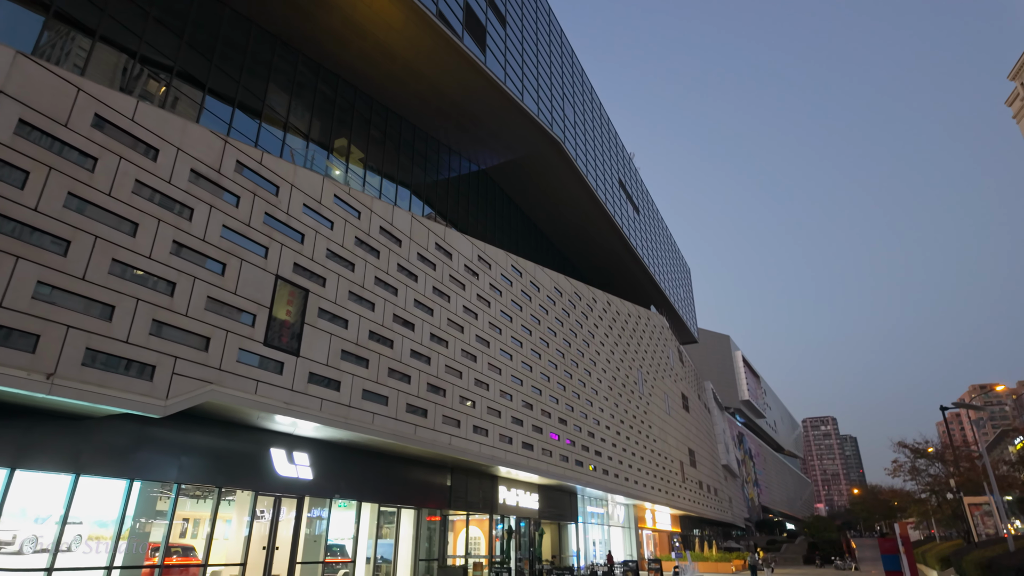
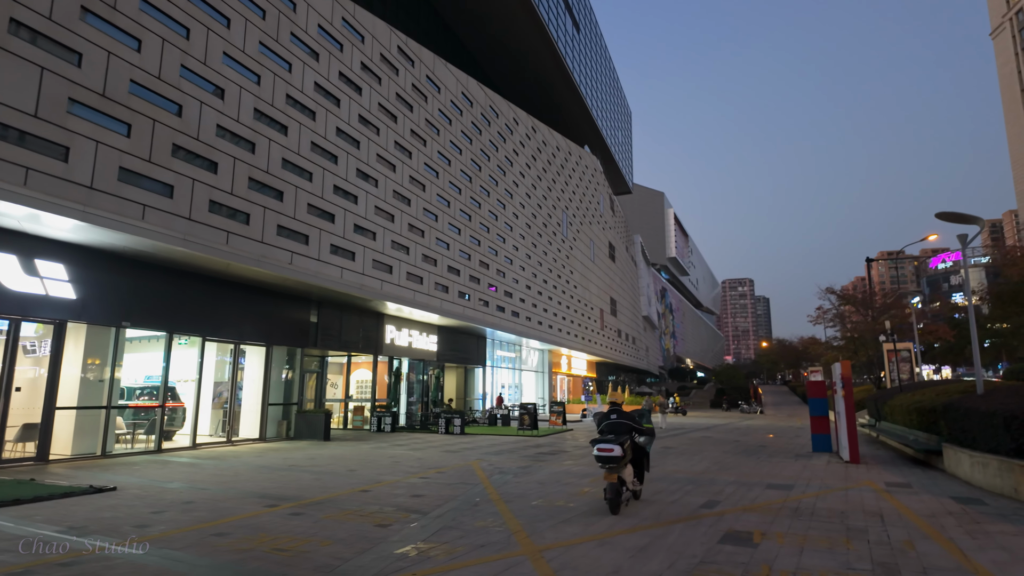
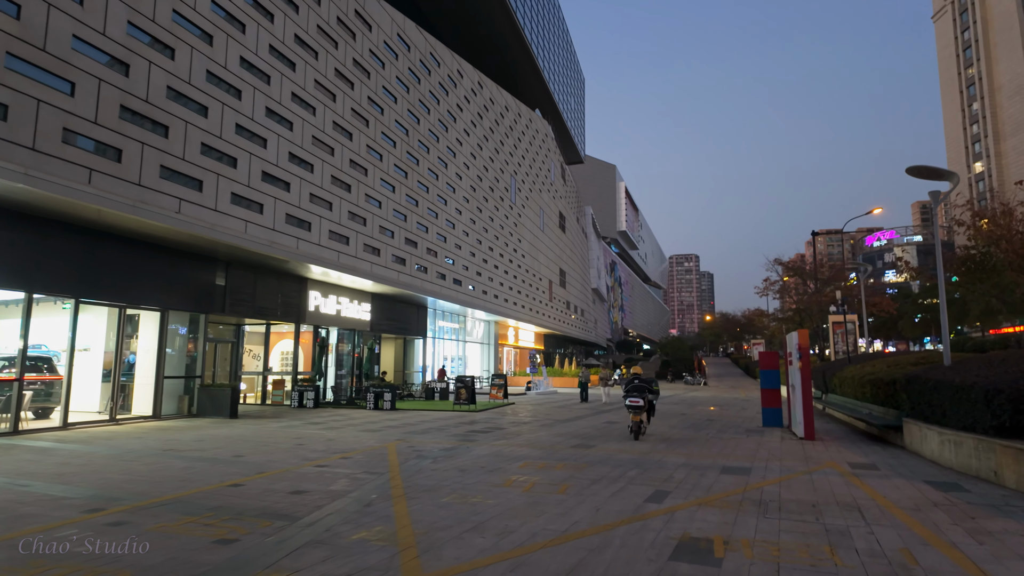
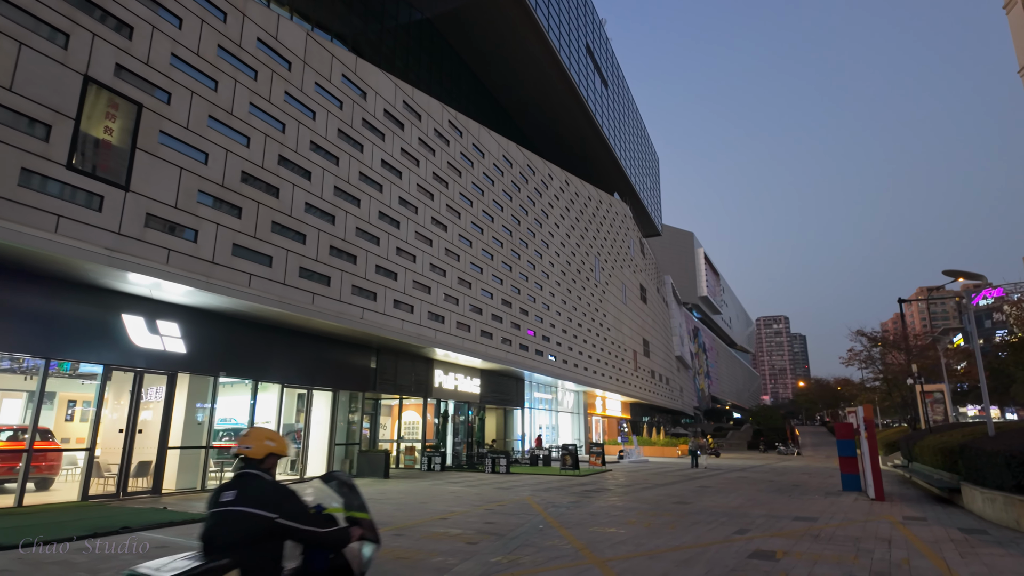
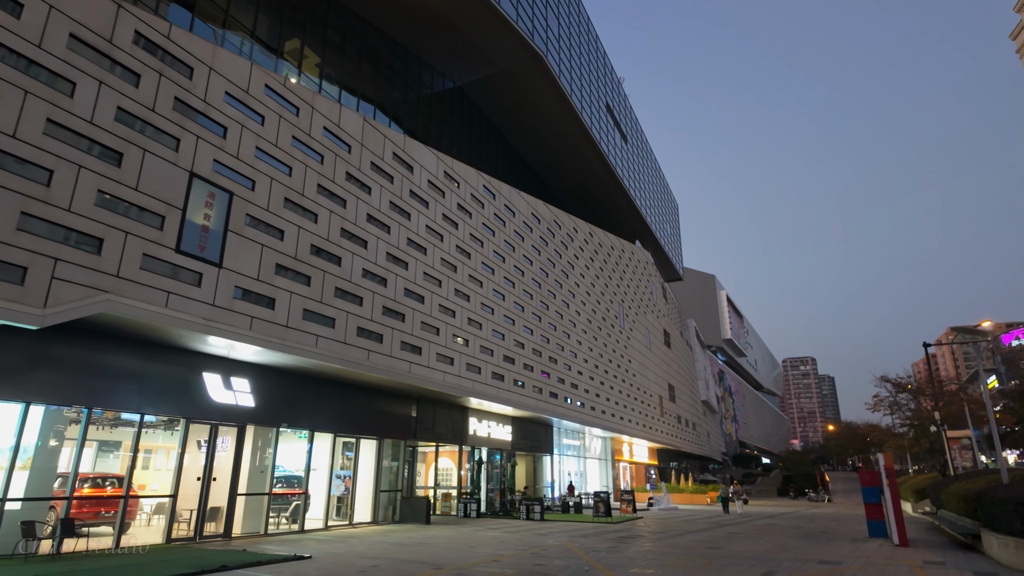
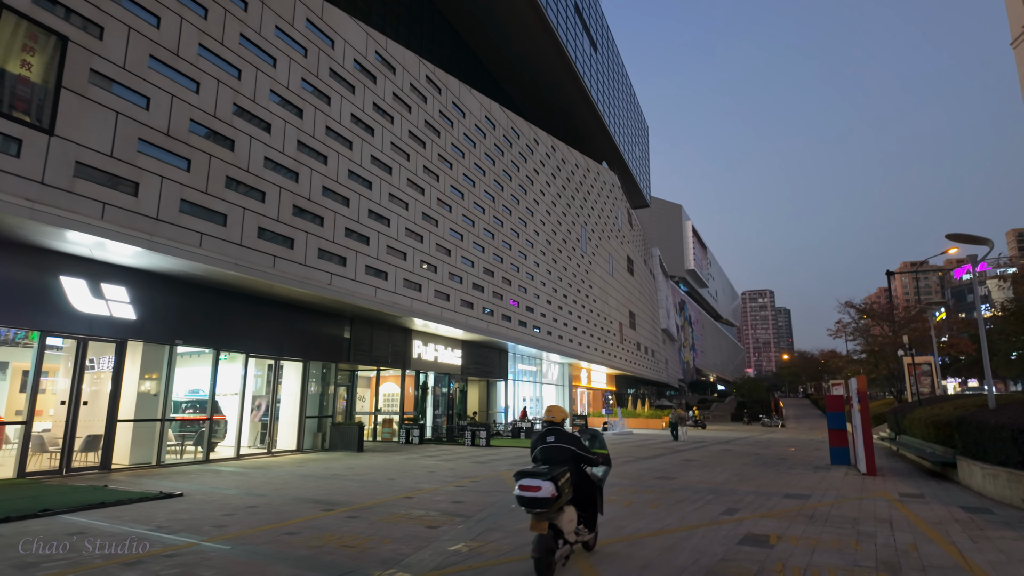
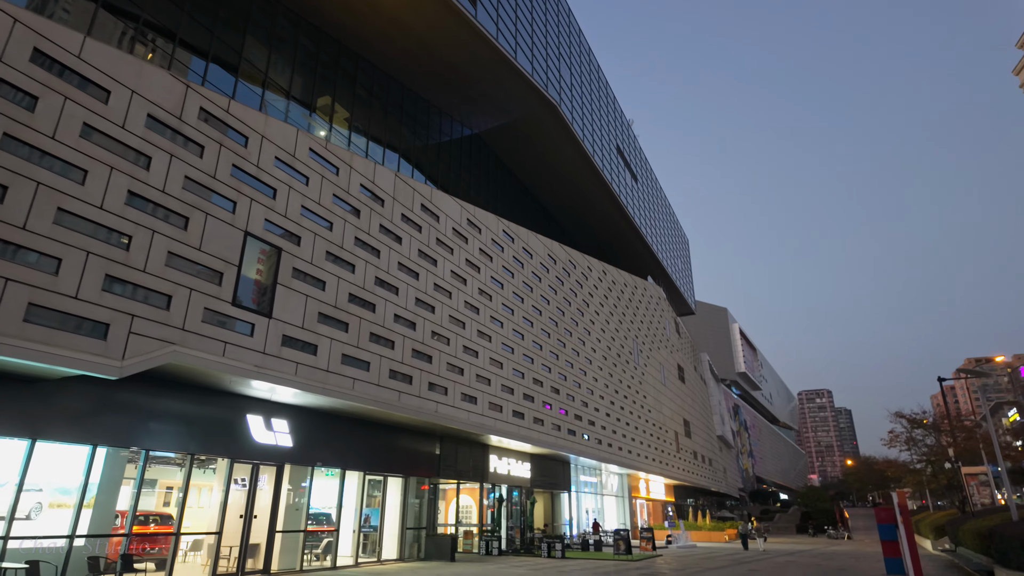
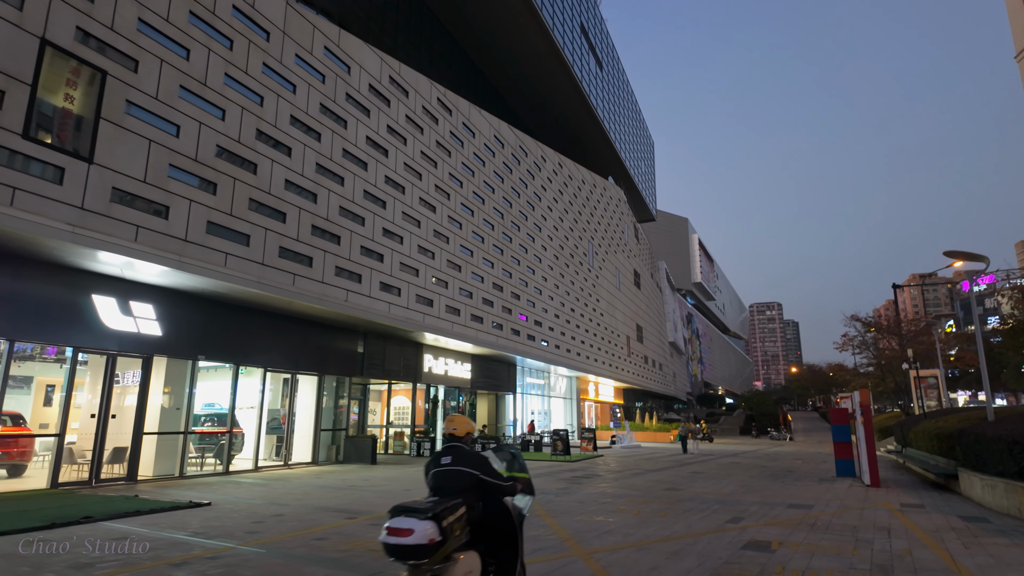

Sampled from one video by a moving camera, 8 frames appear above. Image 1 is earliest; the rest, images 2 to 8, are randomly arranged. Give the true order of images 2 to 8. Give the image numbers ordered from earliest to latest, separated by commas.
7, 5, 4, 8, 6, 2, 3
